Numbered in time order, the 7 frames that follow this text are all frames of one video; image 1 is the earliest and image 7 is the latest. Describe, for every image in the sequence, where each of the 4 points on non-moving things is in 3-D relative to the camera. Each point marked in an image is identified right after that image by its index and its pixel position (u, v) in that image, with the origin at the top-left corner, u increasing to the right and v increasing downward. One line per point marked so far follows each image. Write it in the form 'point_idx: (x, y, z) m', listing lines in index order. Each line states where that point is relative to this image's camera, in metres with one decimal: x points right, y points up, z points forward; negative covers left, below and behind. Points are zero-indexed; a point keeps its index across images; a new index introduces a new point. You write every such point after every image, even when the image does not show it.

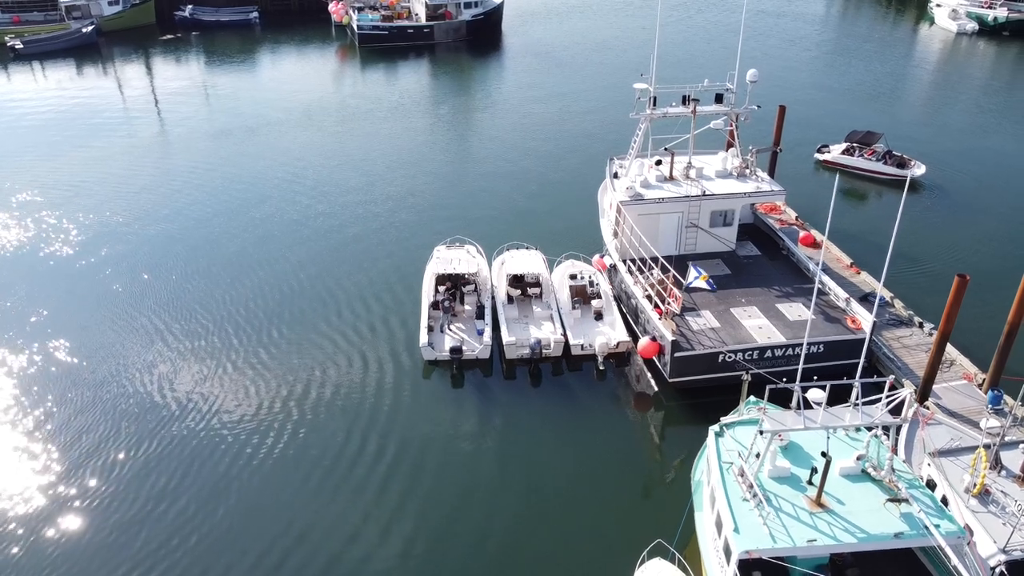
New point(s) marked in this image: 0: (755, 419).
0: (+4.7, -2.5, +15.5) m
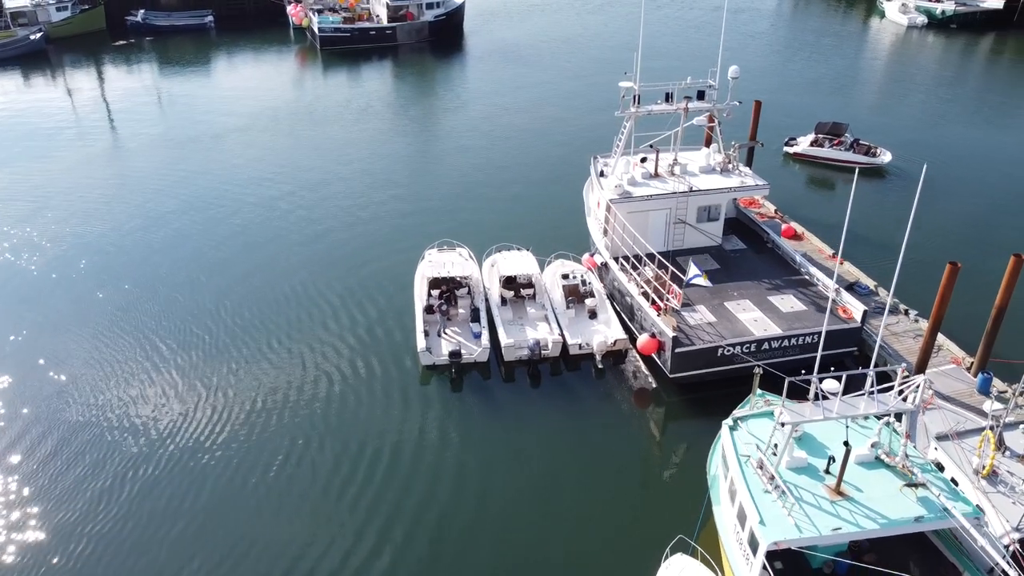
0: (+5.0, -2.4, +15.7) m
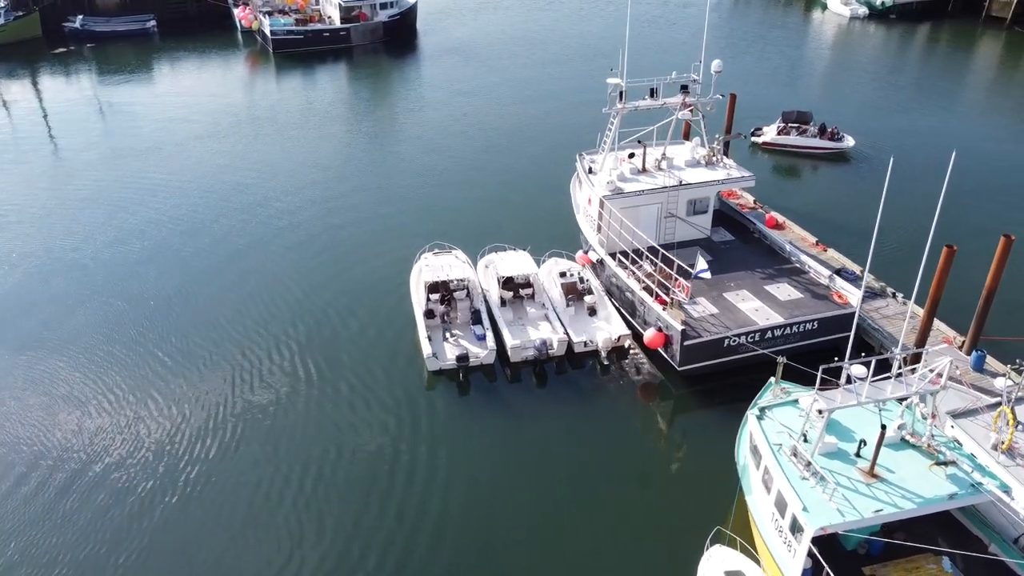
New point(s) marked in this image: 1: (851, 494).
0: (+5.5, -2.2, +15.9) m
1: (+5.7, -3.5, +13.8) m
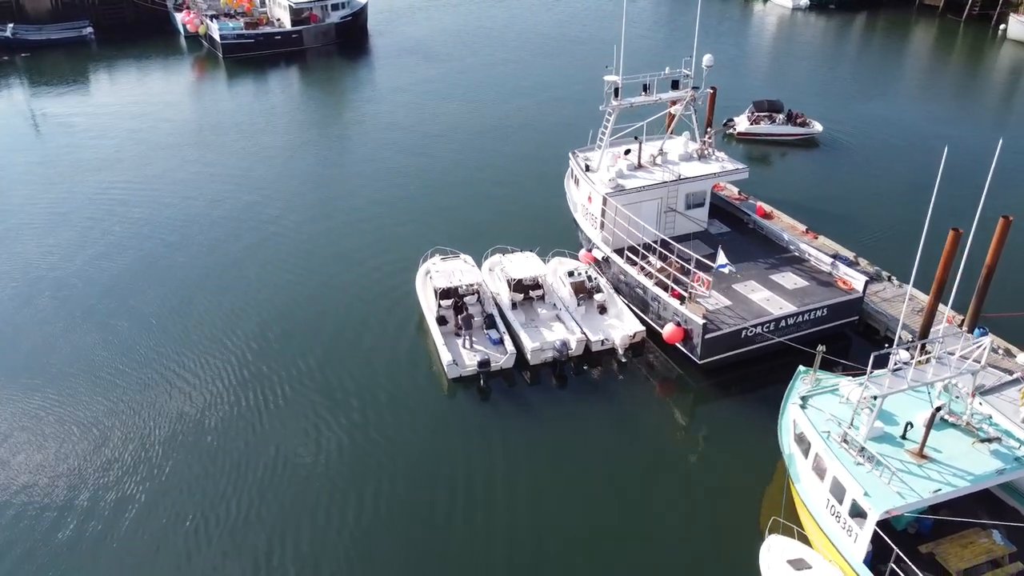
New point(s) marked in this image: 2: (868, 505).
0: (+6.4, -2.0, +16.3) m
1: (+6.9, -3.3, +14.1) m
2: (+6.0, -3.7, +13.6) m
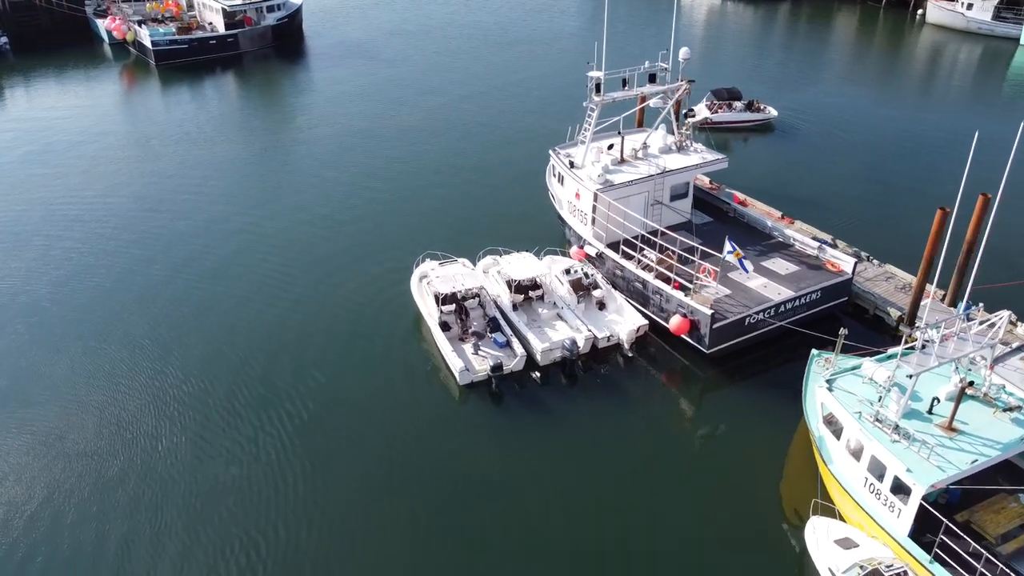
0: (+7.0, -1.7, +16.7) m
1: (+7.8, -2.9, +14.6) m
2: (+7.0, -3.4, +14.1) m
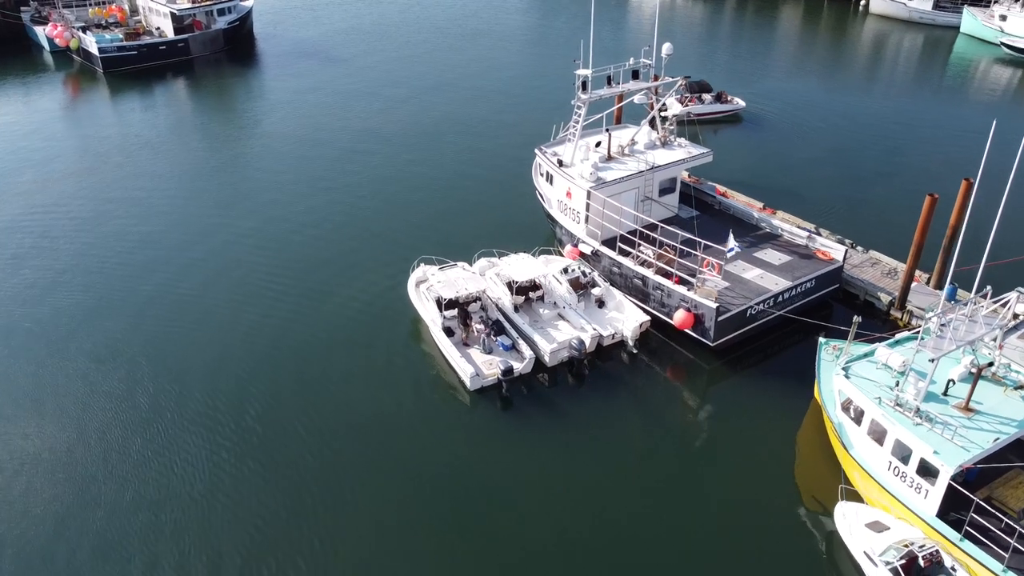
0: (+7.5, -1.4, +17.1) m
1: (+8.4, -2.6, +15.1) m
2: (+7.6, -3.1, +14.5) m
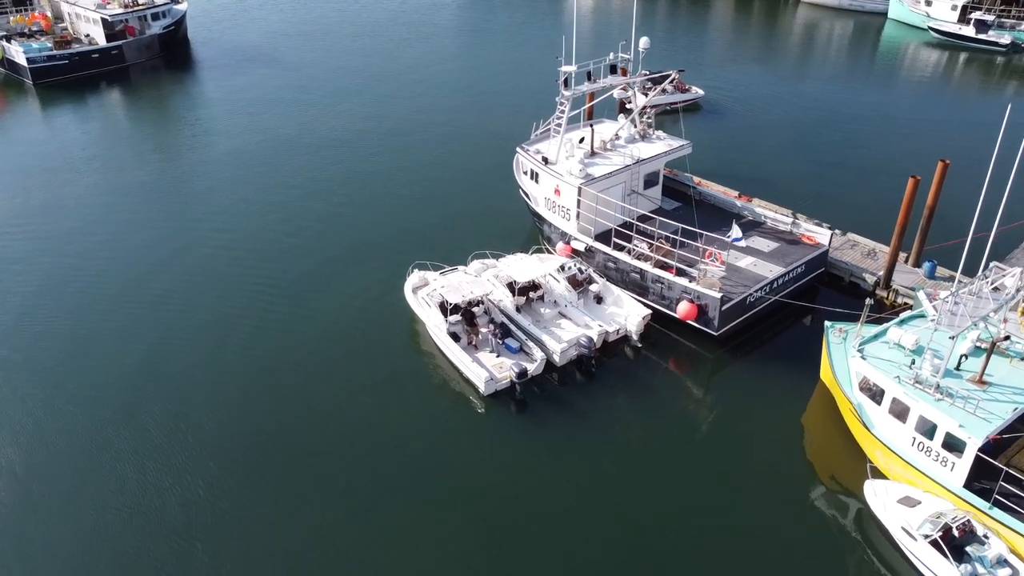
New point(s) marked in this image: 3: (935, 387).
0: (+7.9, -1.0, +17.6) m
1: (+9.1, -2.2, +15.7) m
2: (+8.4, -2.7, +15.0) m
3: (+8.3, -1.9, +16.0) m
